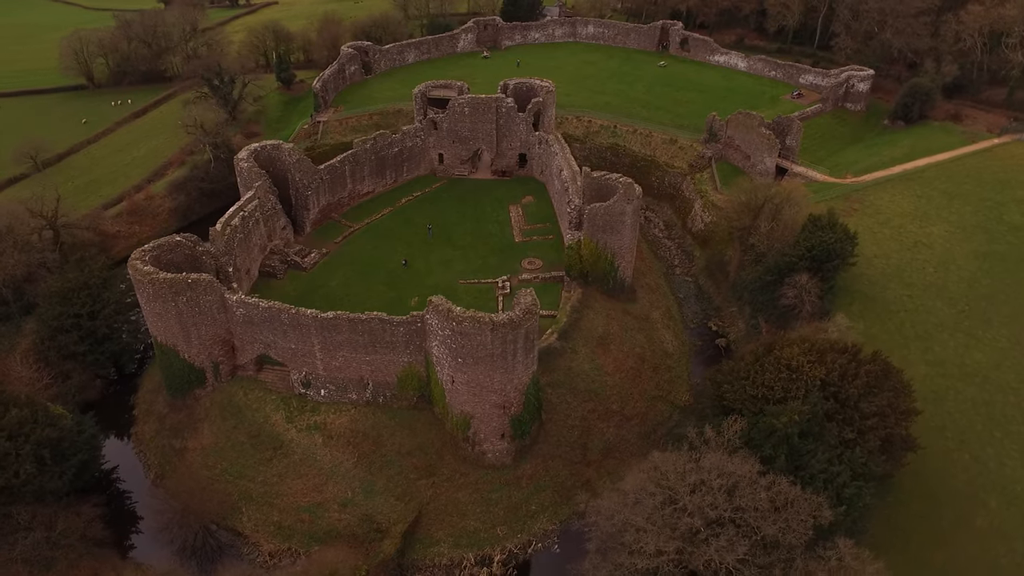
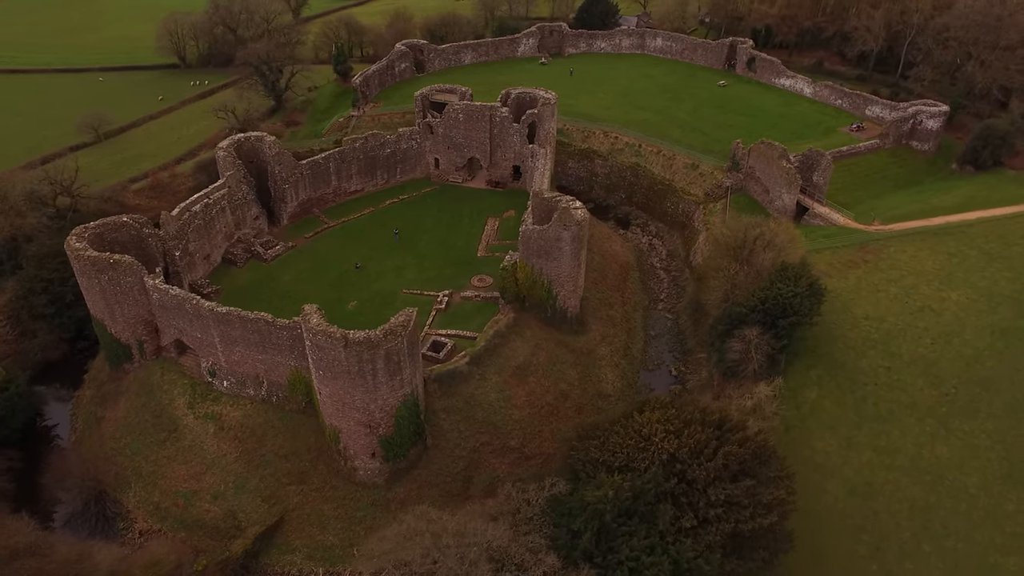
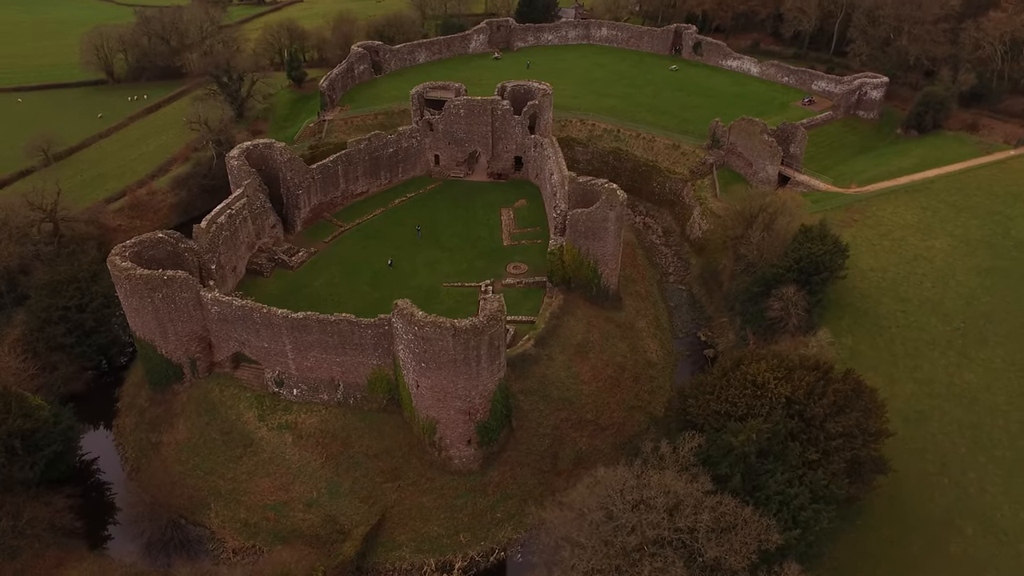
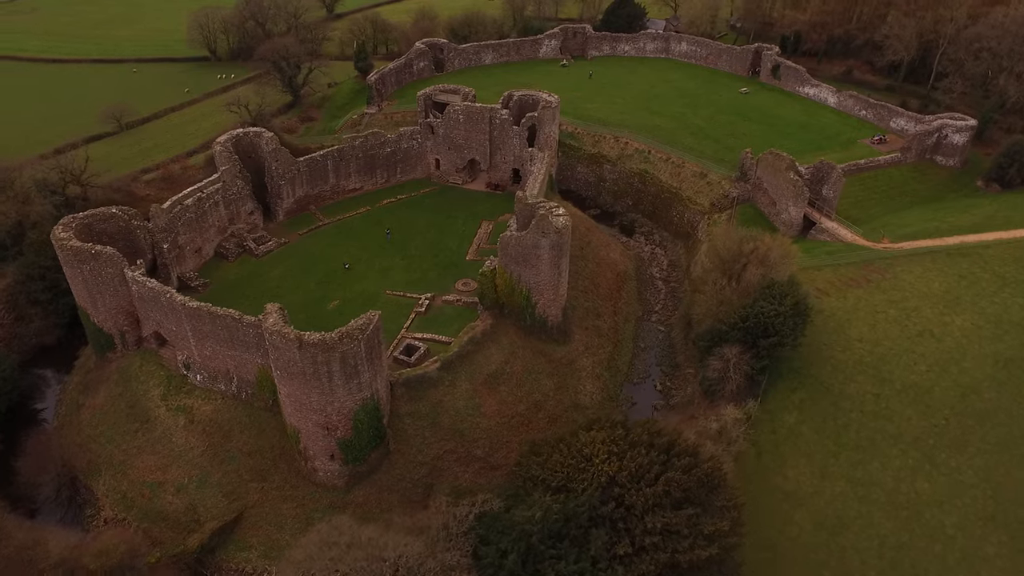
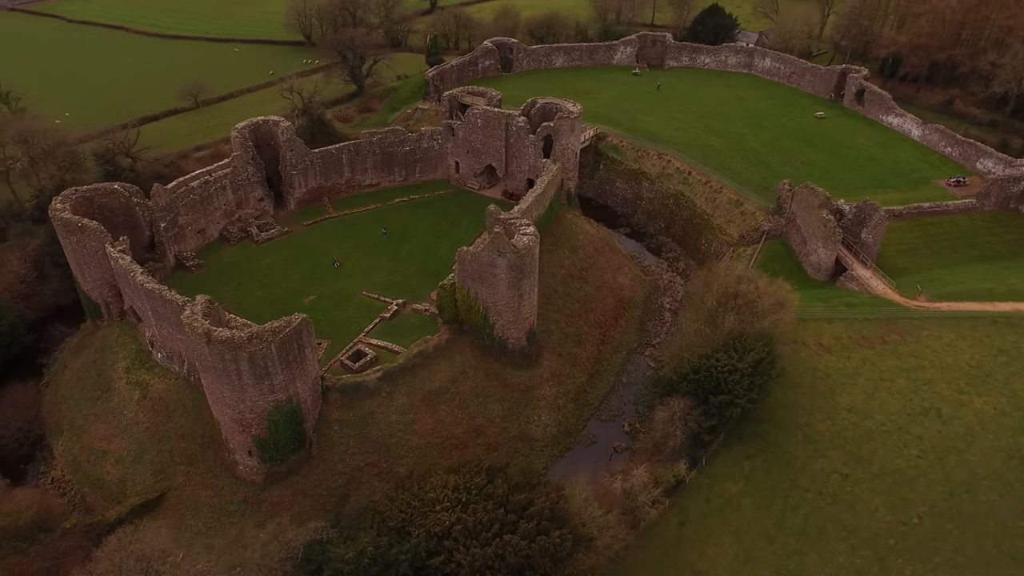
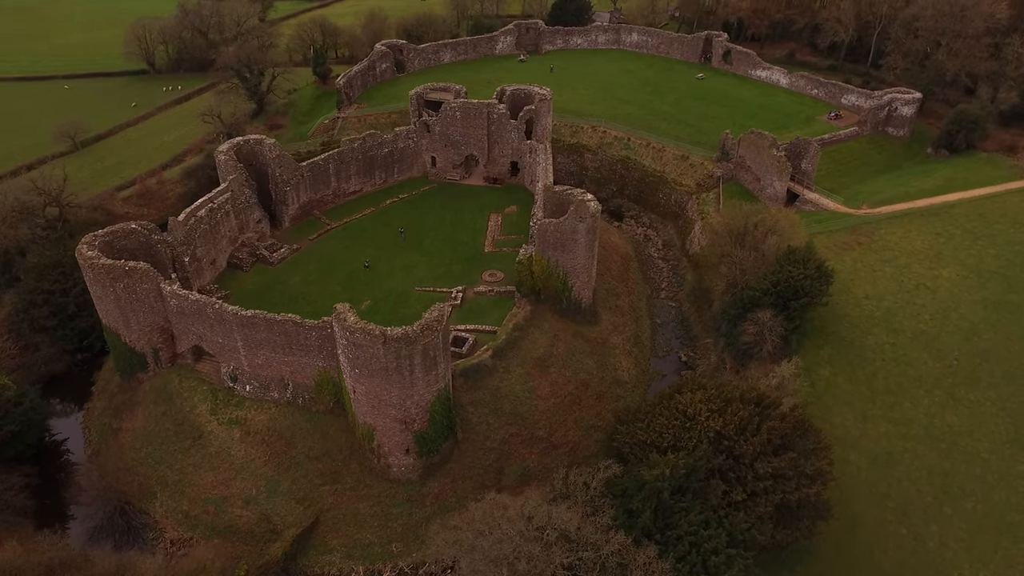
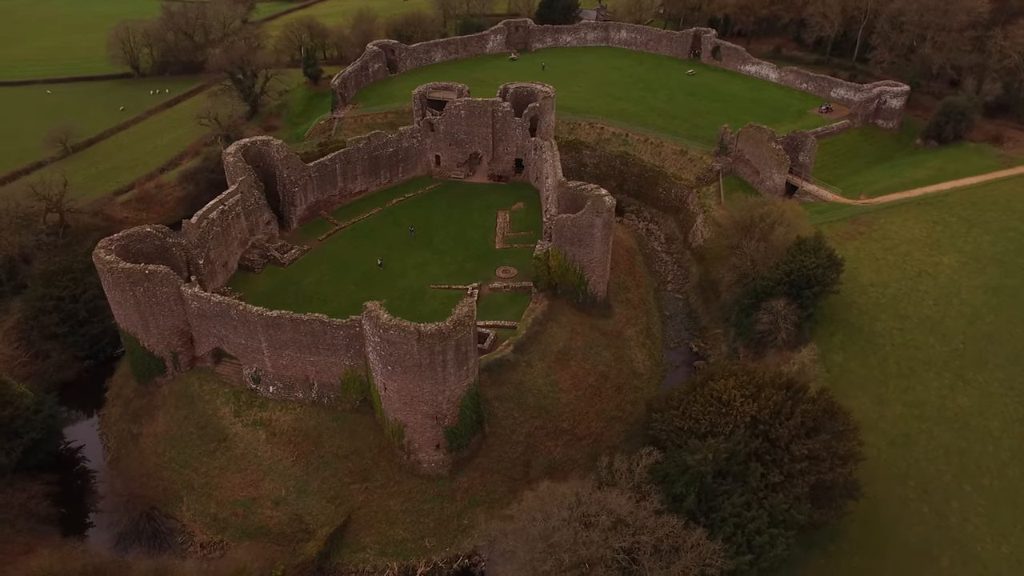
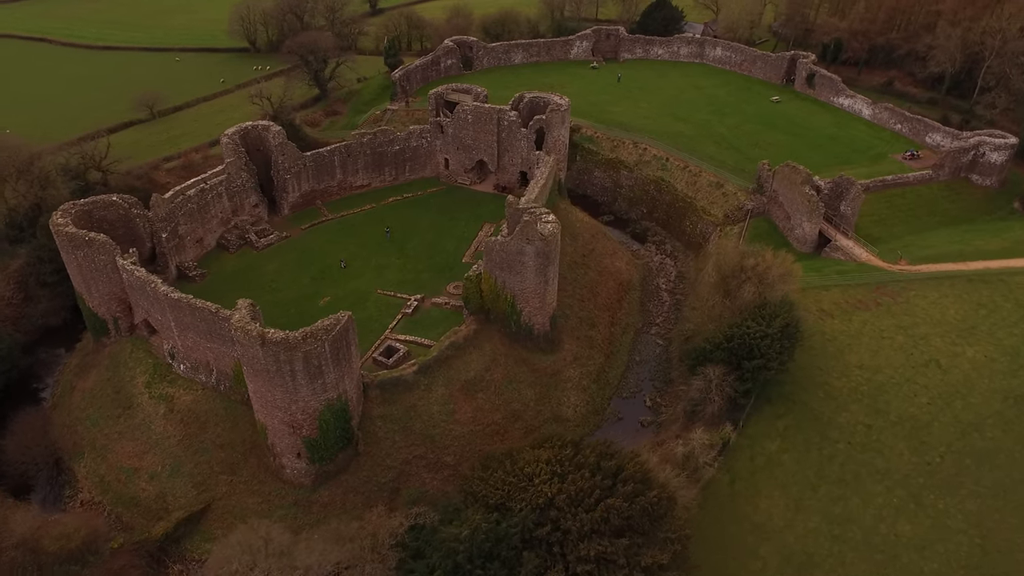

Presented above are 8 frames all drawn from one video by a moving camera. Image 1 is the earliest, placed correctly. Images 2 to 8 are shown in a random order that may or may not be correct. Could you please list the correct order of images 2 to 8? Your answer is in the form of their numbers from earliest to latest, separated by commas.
3, 7, 6, 2, 4, 8, 5
